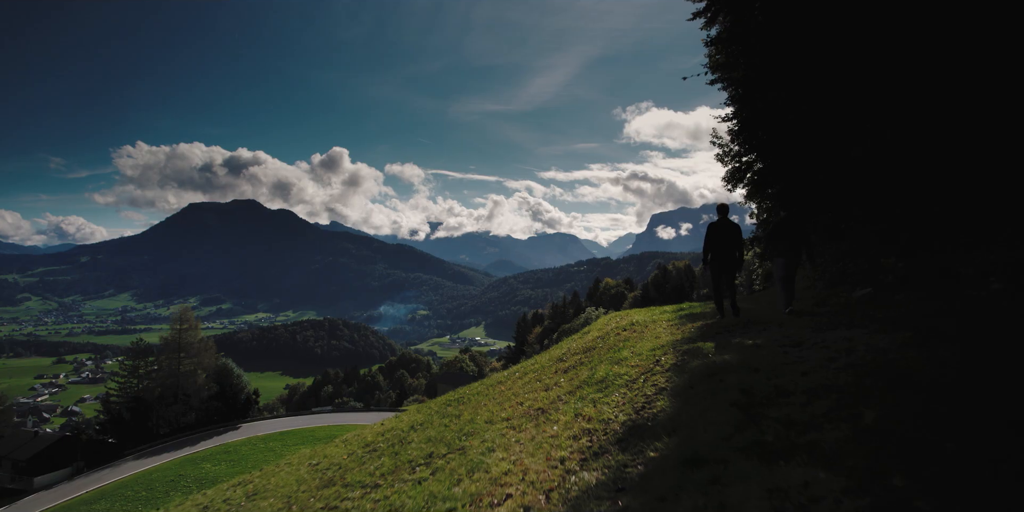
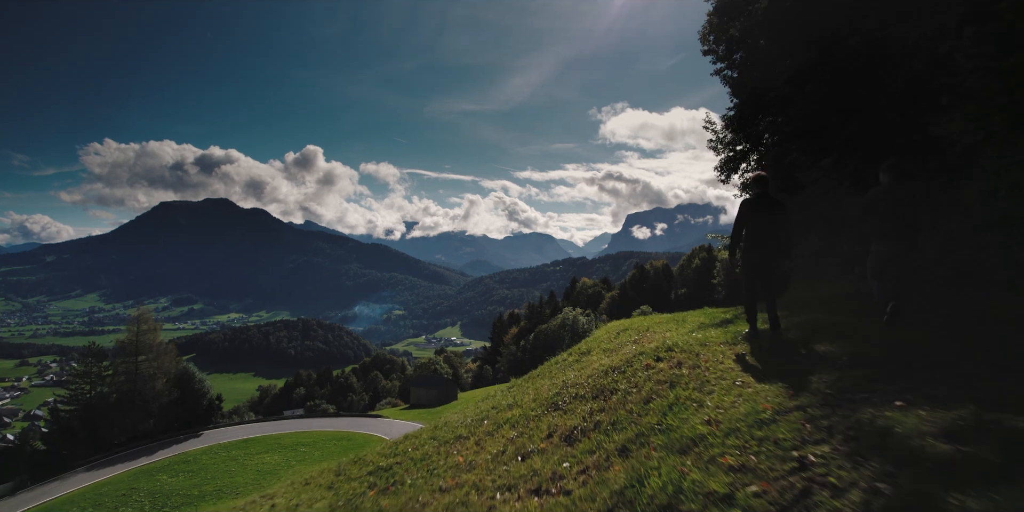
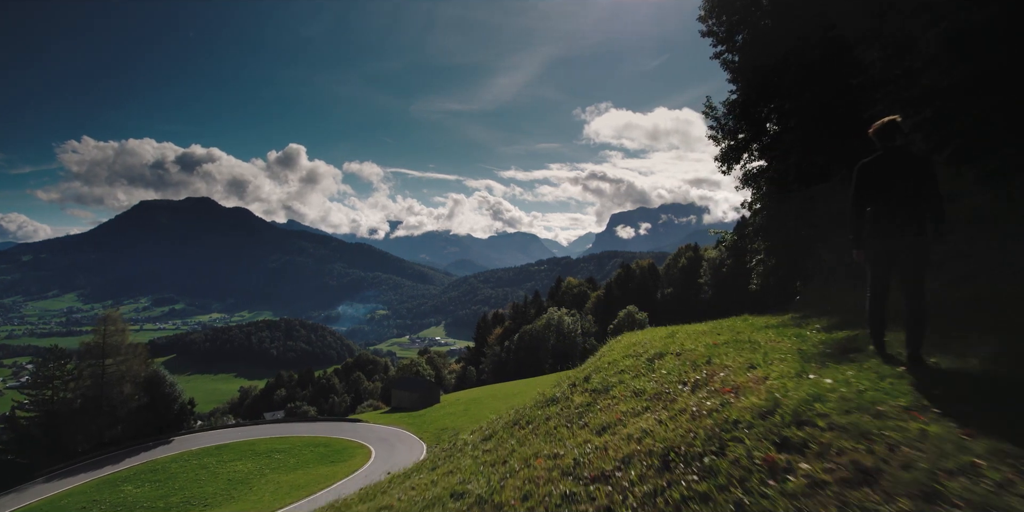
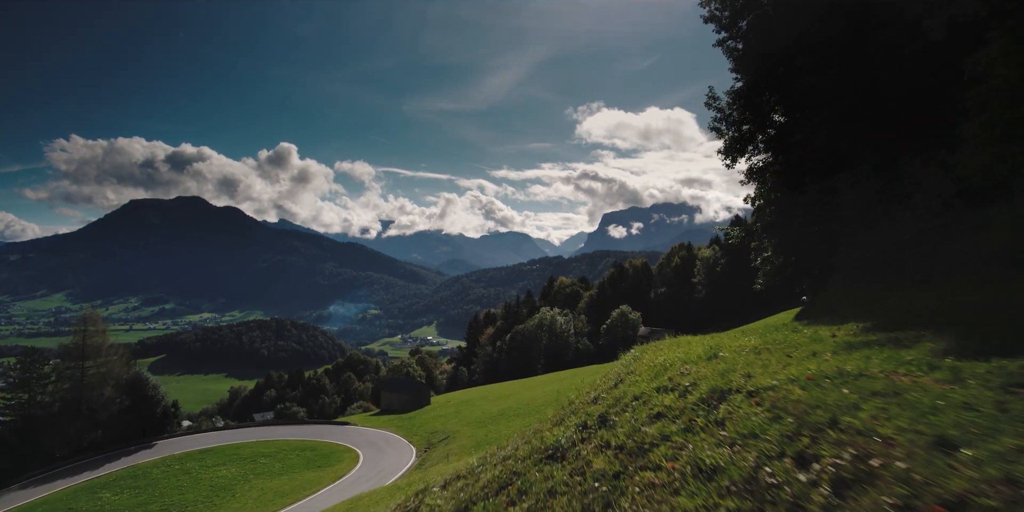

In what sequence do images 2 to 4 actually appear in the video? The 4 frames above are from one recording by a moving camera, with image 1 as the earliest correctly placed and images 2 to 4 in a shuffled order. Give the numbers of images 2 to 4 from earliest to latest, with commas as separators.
2, 3, 4
